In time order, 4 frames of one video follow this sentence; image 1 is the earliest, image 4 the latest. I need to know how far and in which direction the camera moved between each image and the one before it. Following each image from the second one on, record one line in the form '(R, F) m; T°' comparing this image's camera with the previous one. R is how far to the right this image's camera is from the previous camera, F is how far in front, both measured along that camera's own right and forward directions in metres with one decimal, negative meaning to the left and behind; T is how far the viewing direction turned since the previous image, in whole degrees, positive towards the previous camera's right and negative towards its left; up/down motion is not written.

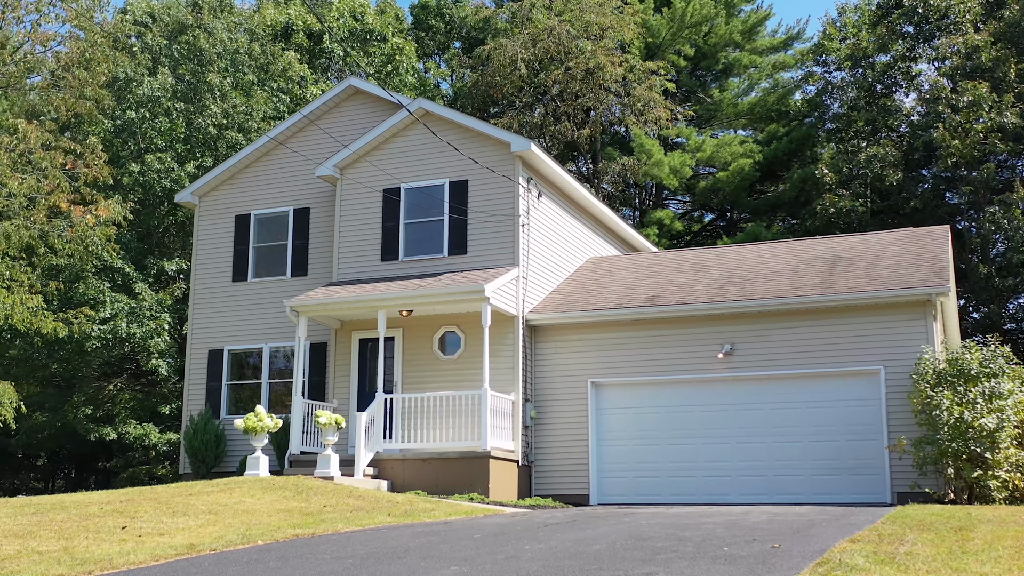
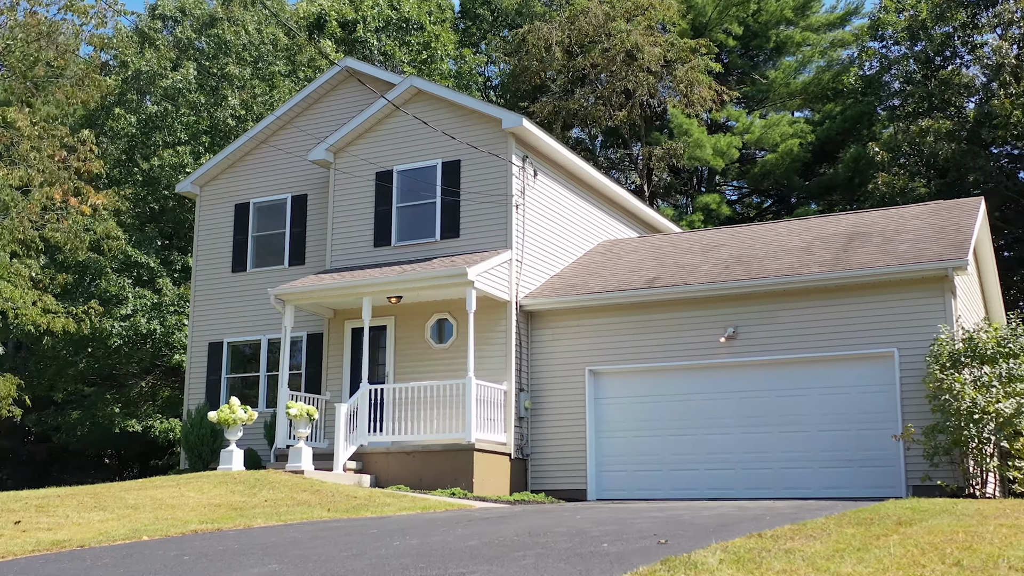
(+1.6, +1.0) m; -5°
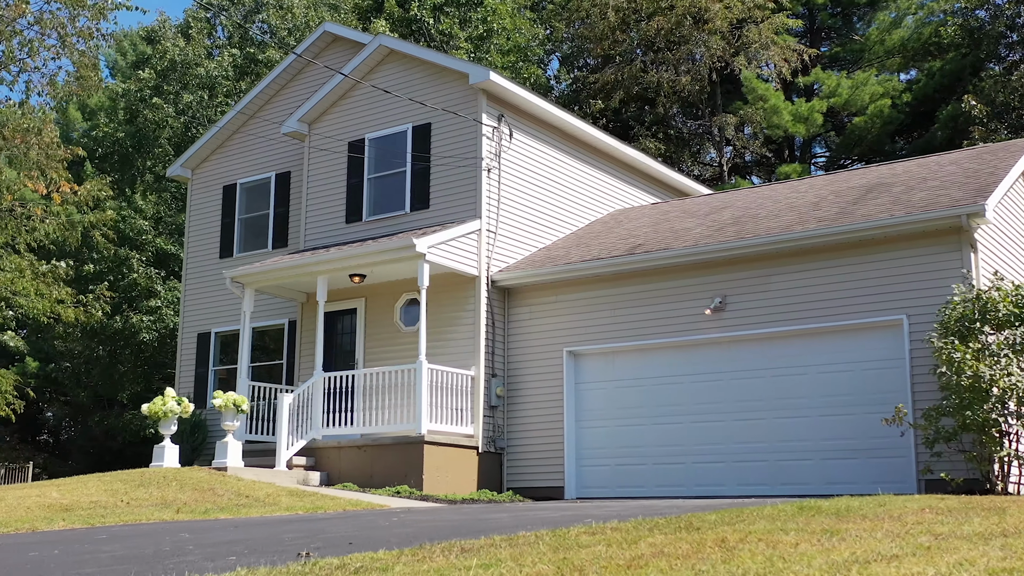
(+2.7, +2.0) m; -8°
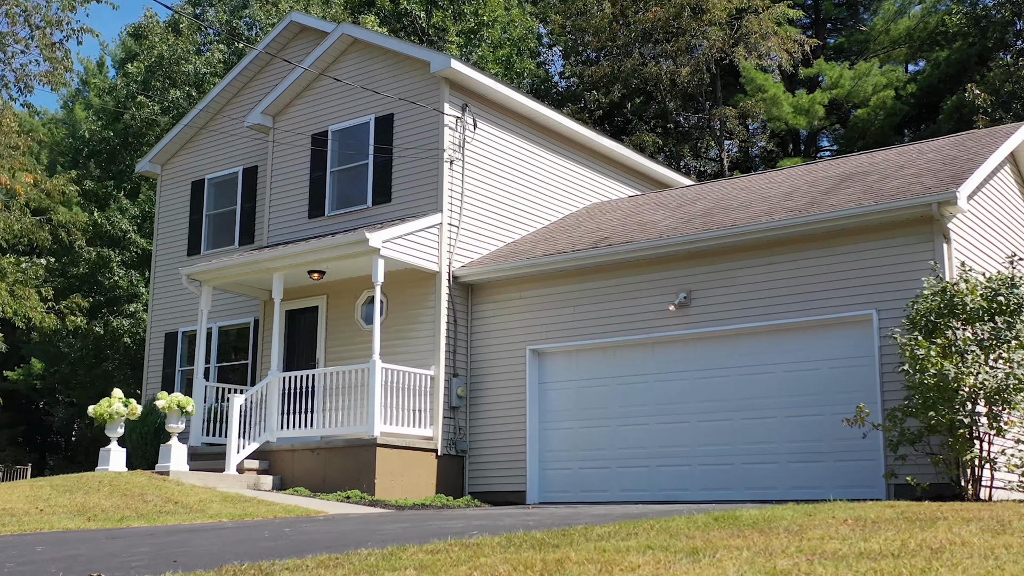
(+0.9, +0.6) m; -1°
